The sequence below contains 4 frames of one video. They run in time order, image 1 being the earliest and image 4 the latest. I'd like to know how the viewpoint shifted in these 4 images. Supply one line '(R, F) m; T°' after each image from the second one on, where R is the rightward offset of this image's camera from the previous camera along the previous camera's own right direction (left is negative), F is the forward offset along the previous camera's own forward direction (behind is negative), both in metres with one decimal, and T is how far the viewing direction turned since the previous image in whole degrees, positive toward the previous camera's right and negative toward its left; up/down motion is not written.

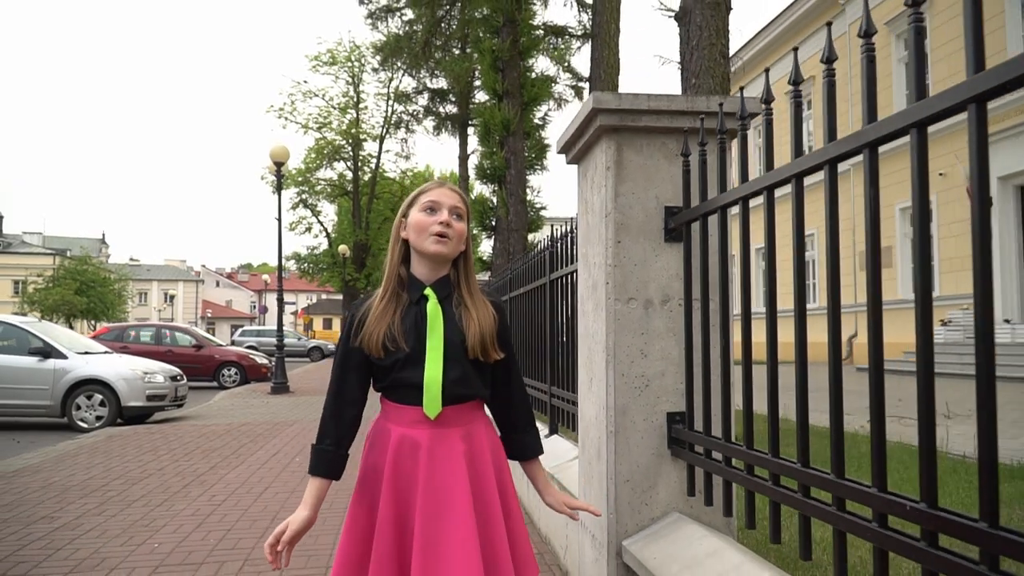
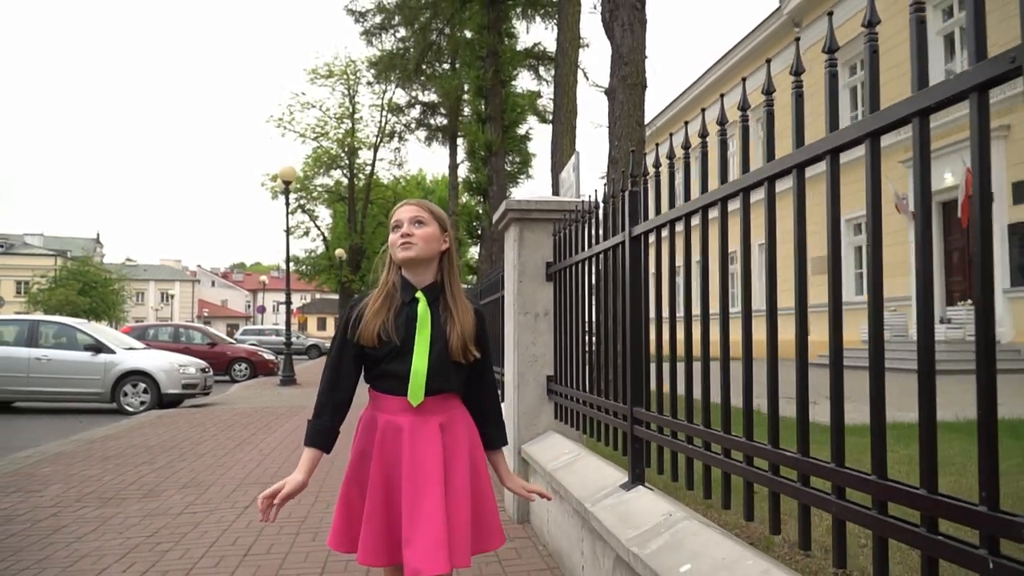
(+0.3, -2.3) m; +1°
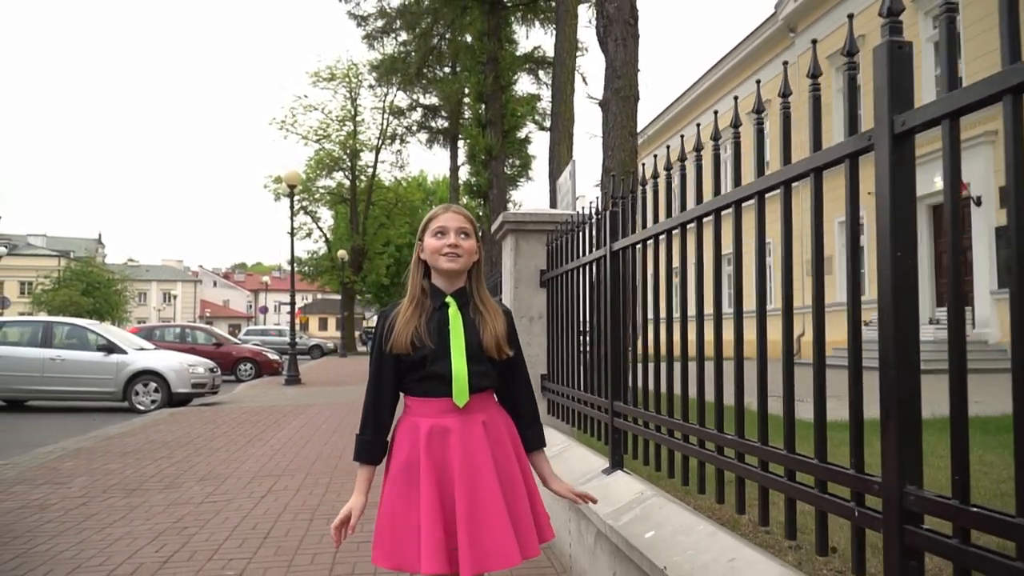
(0.0, -0.4) m; 0°
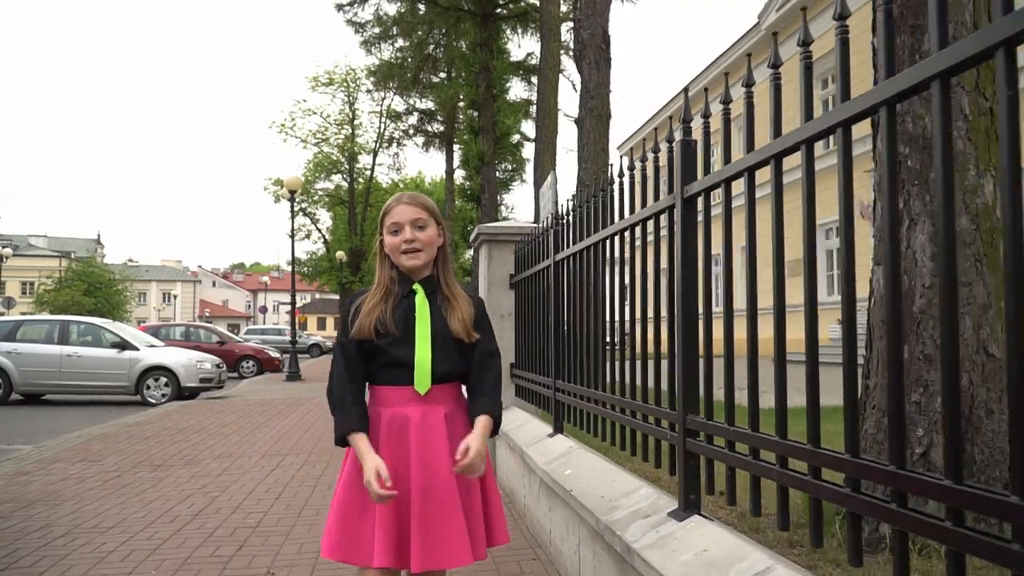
(+0.2, -1.0) m; 0°
